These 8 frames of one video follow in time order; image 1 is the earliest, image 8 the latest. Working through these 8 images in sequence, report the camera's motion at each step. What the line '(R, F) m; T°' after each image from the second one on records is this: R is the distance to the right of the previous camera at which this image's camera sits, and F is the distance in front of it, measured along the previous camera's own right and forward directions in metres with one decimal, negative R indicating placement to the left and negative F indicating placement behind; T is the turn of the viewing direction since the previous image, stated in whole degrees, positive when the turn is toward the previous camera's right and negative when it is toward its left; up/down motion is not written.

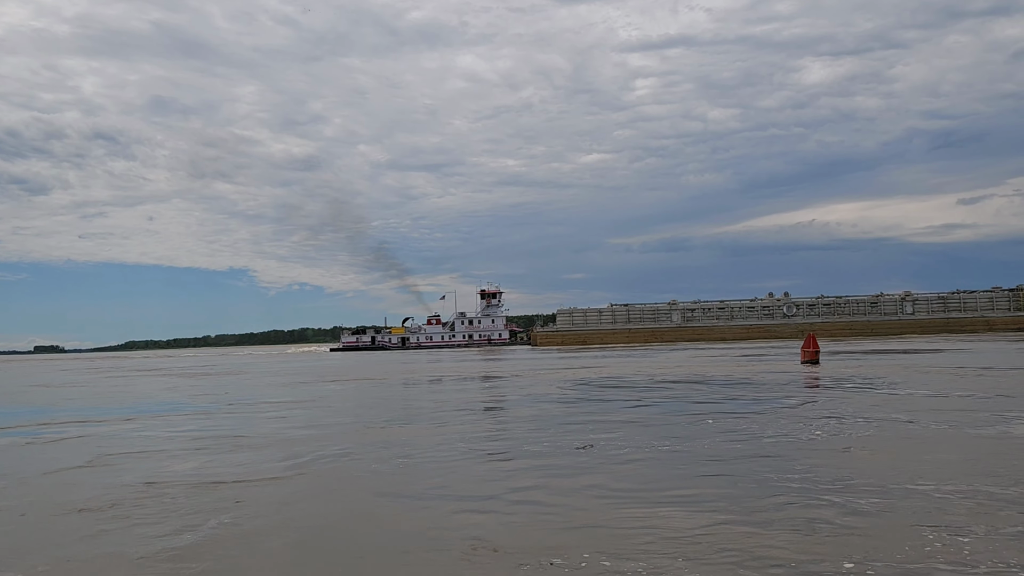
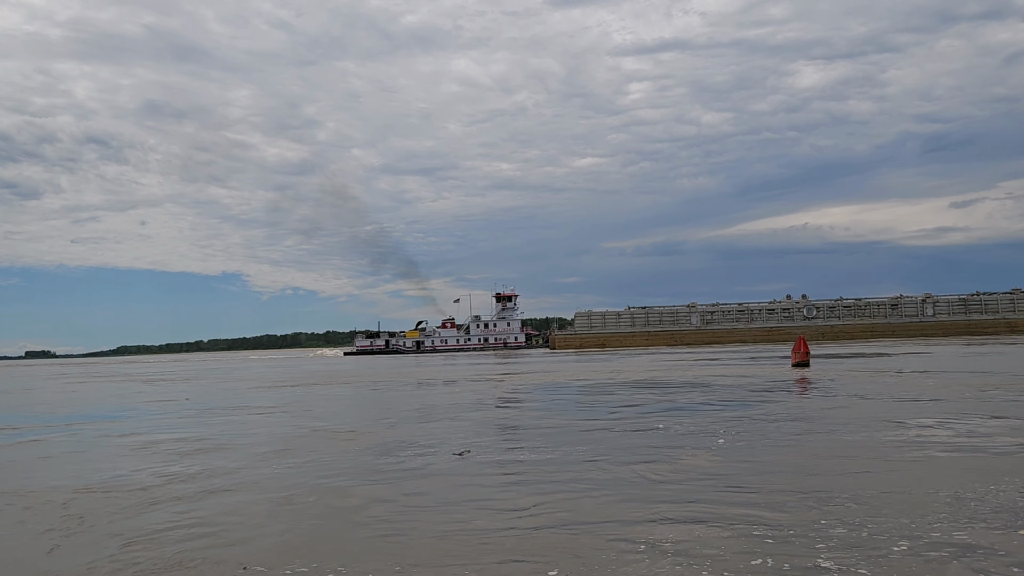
(-1.8, +1.1) m; +1°
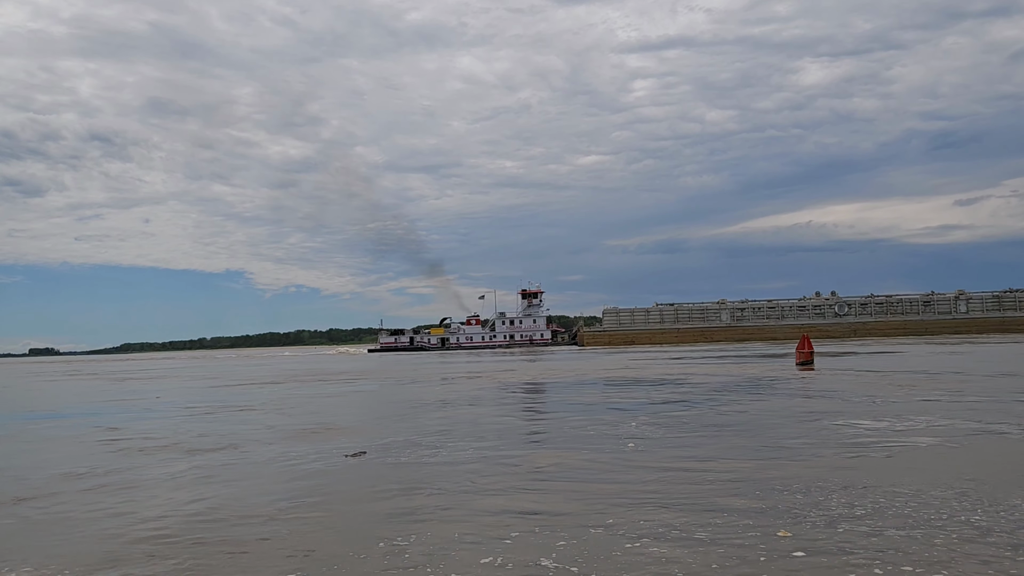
(-2.2, +0.5) m; 0°
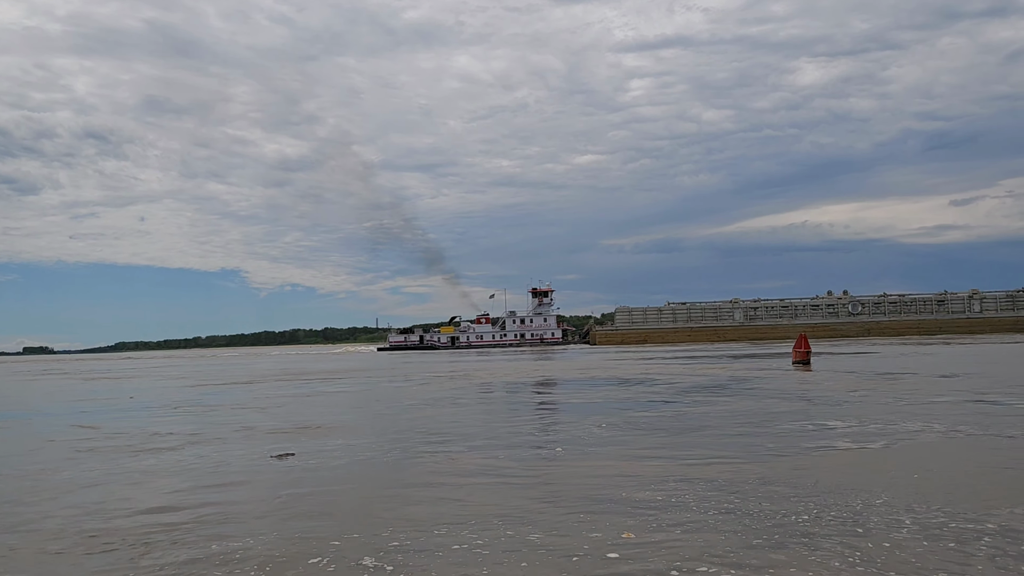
(-1.6, +0.2) m; 0°
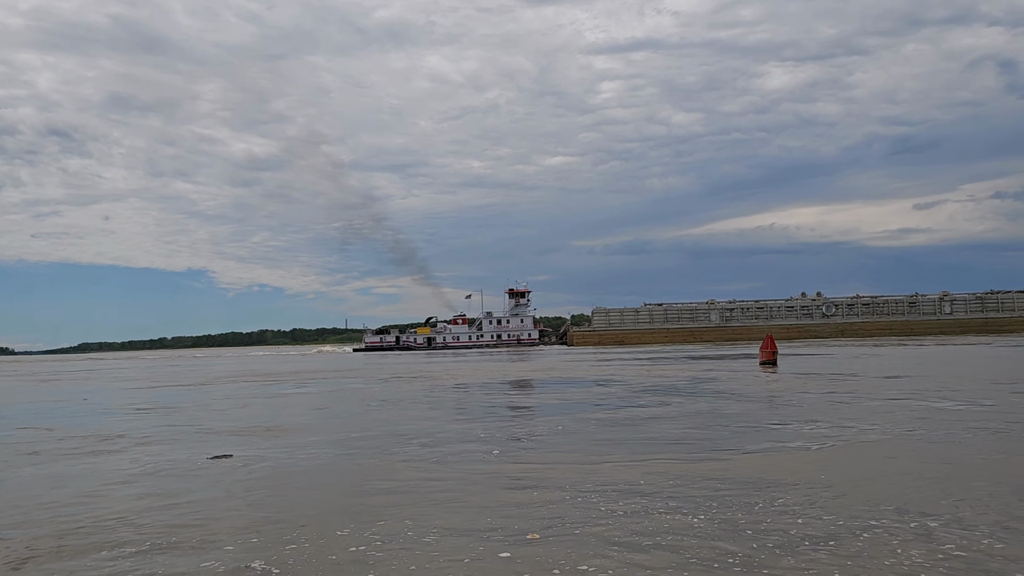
(-0.3, +0.3) m; +2°
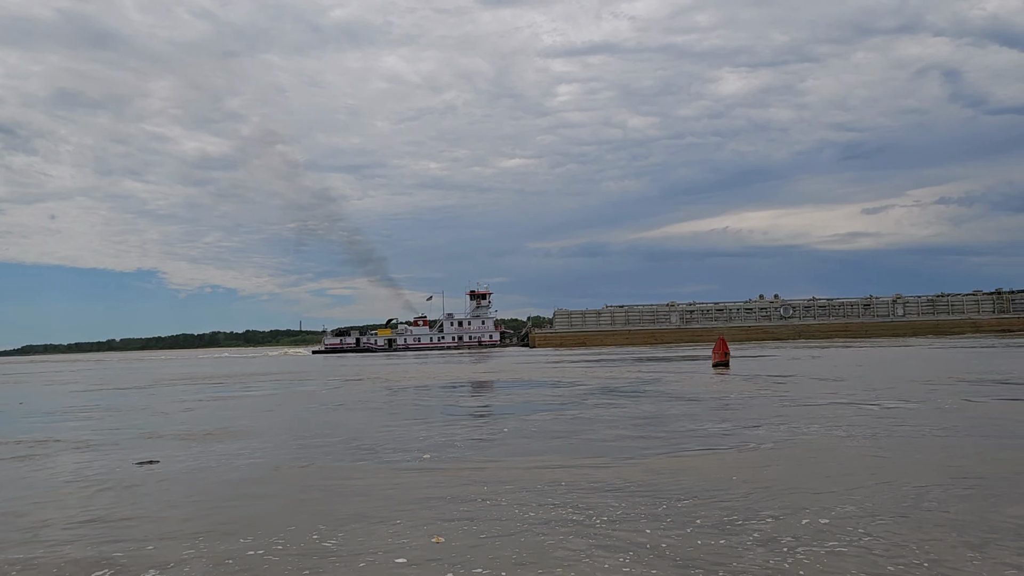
(-0.3, 0.0) m; +3°
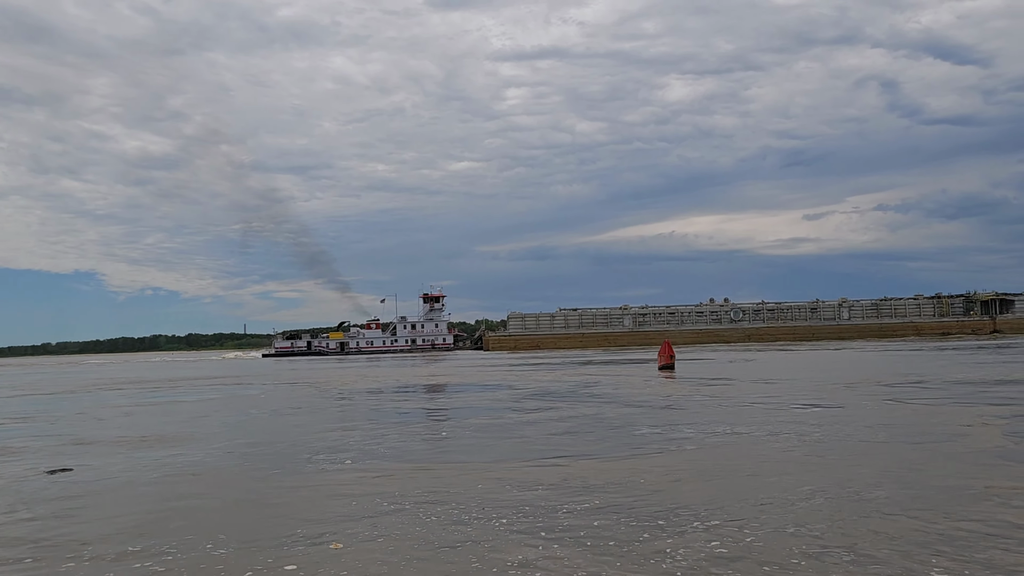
(-0.2, +0.1) m; +4°
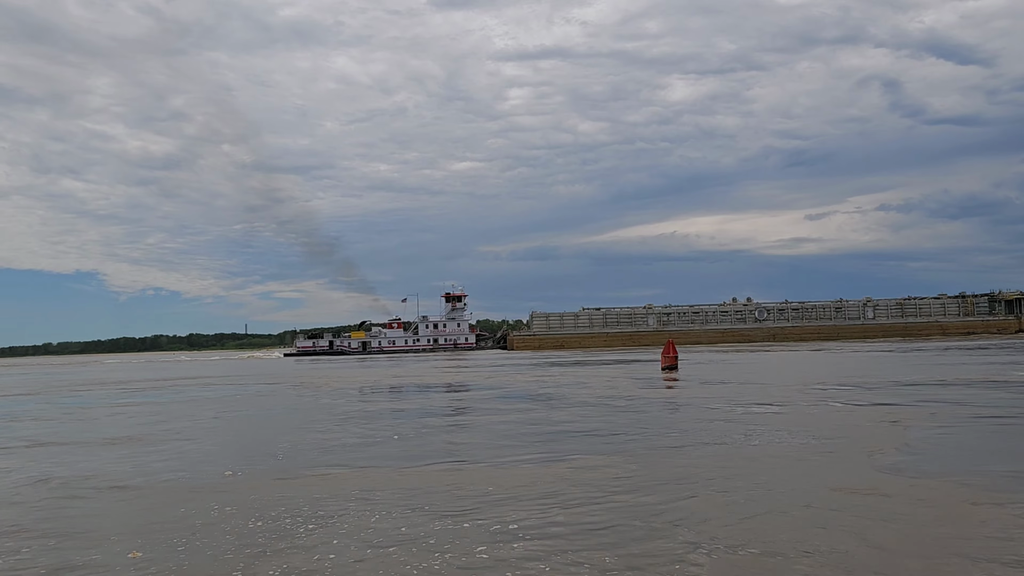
(-2.0, -0.4) m; 0°
